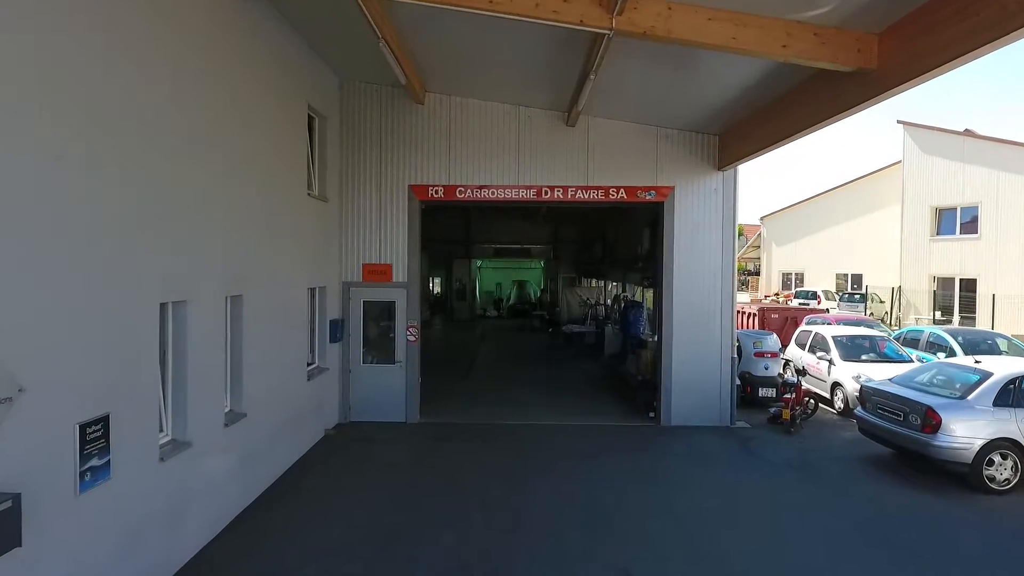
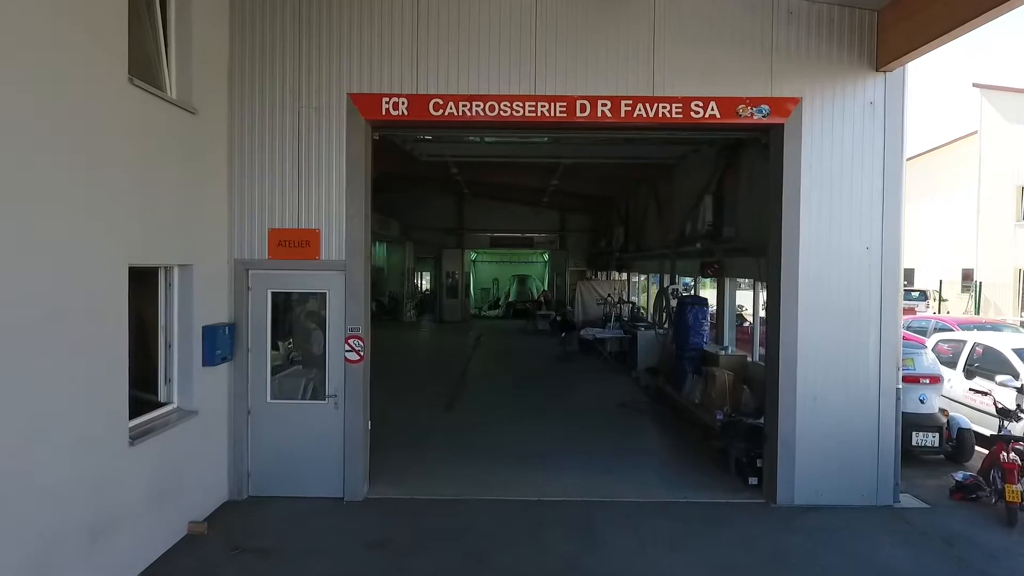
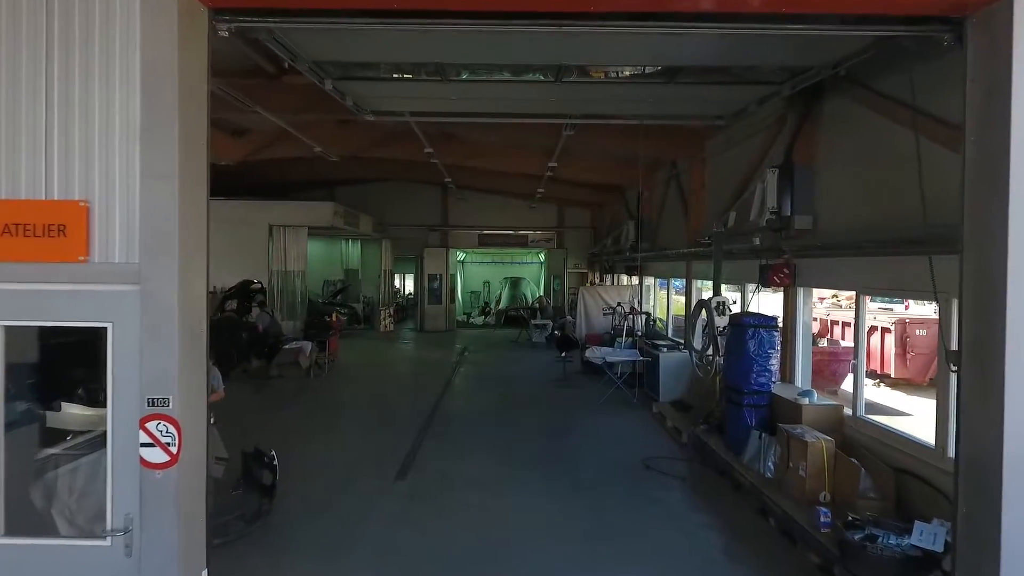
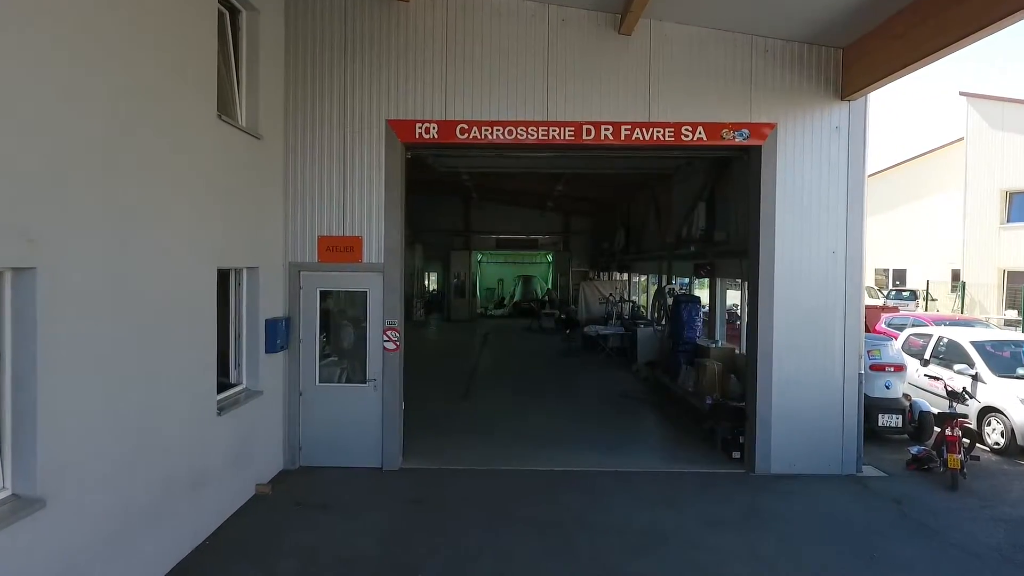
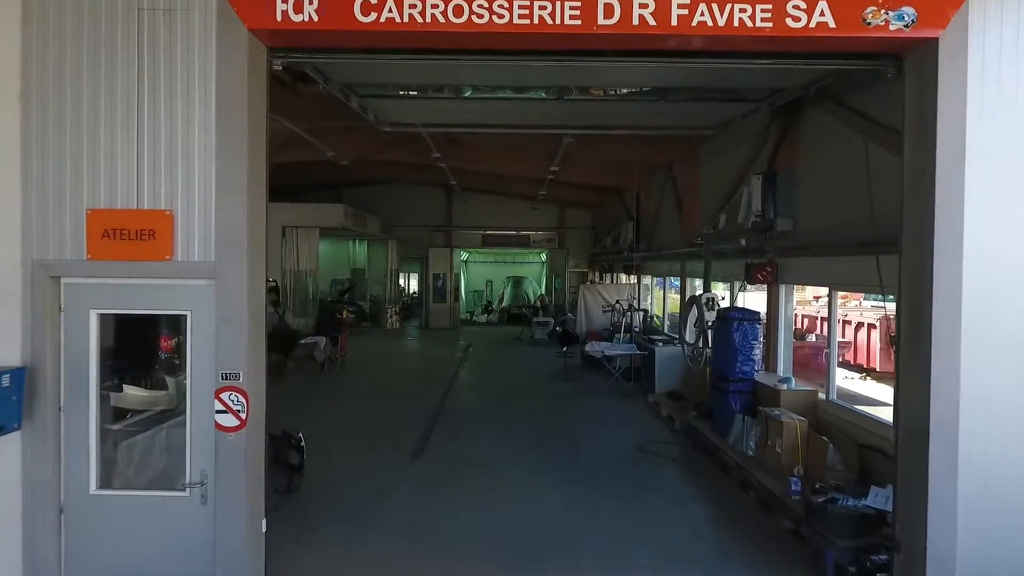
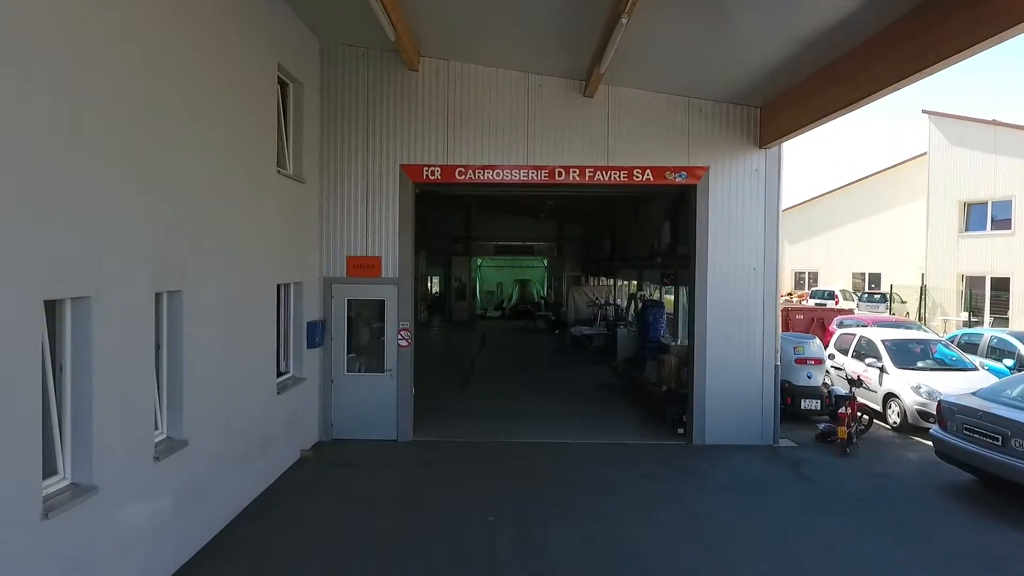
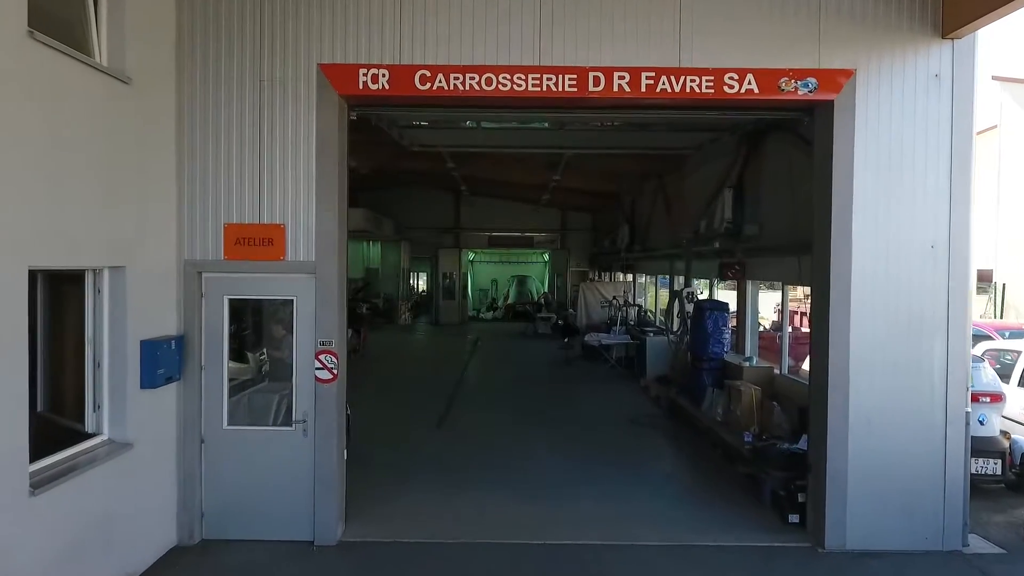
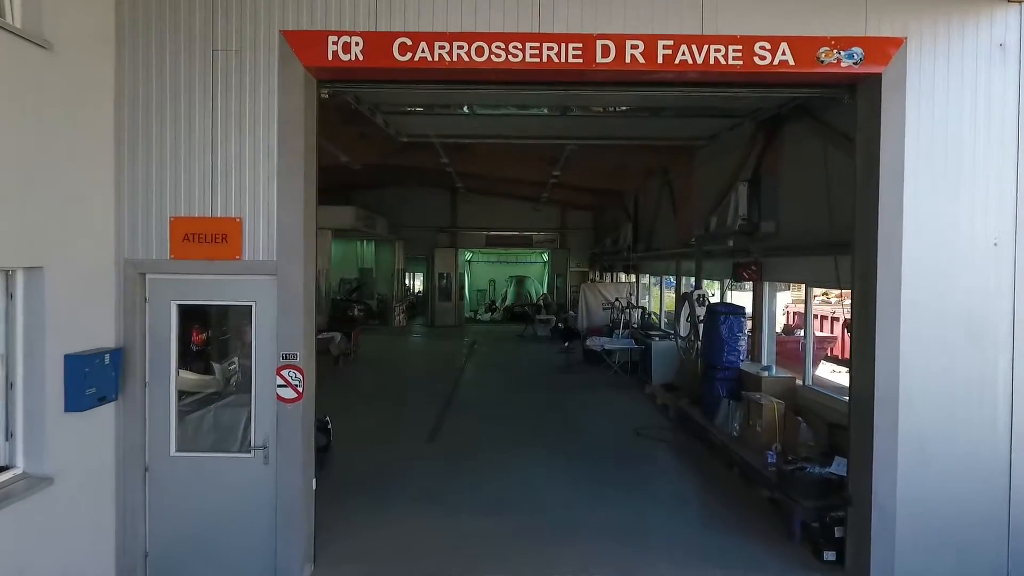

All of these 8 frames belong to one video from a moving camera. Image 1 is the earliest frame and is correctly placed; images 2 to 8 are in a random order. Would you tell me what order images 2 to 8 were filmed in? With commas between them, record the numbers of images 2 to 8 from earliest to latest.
6, 4, 2, 7, 8, 5, 3
